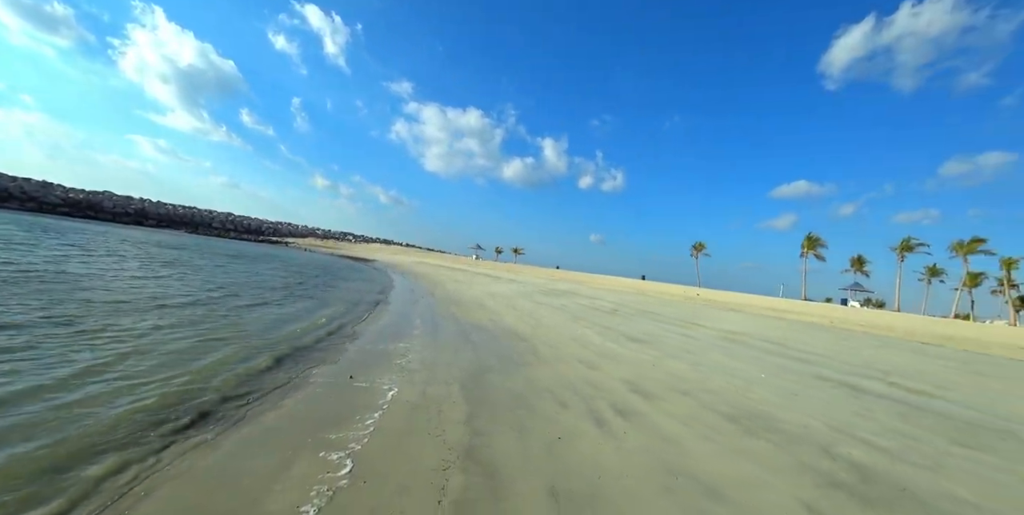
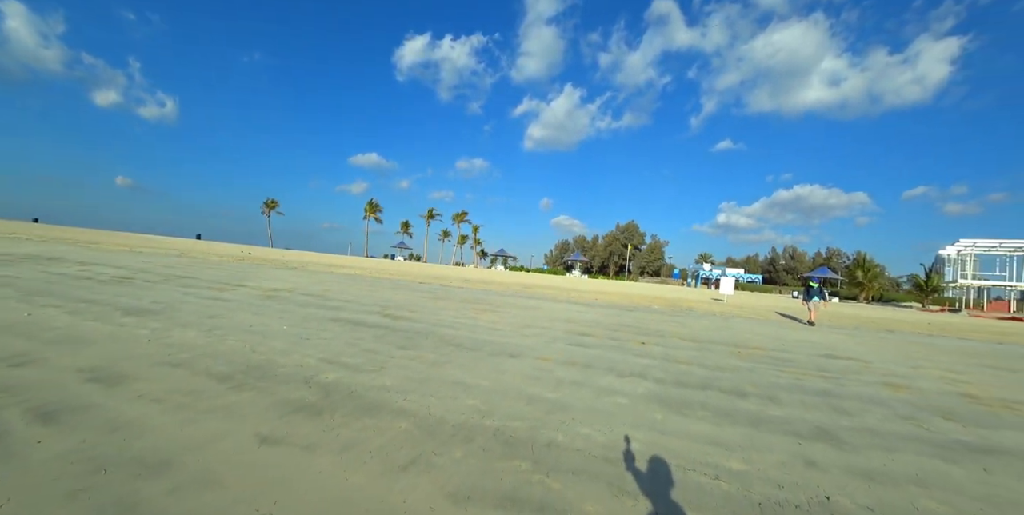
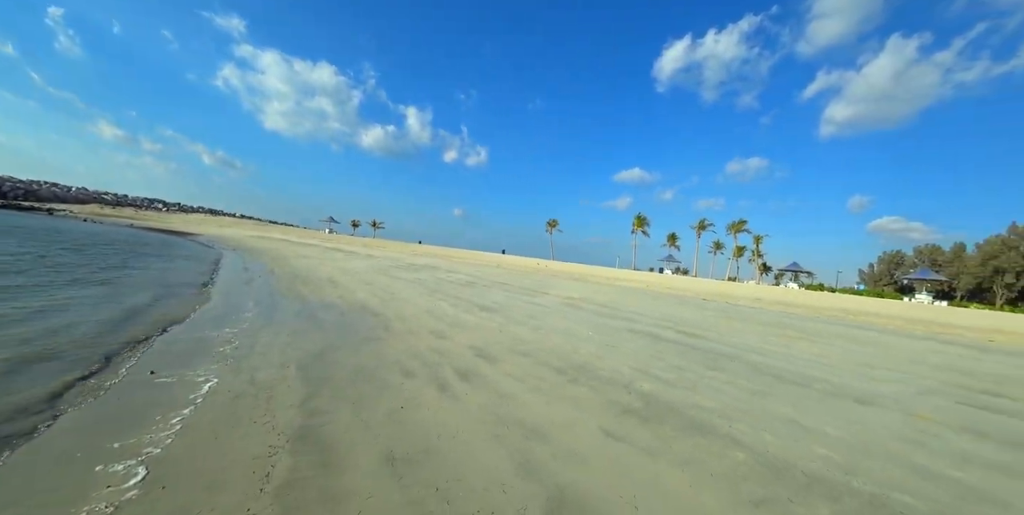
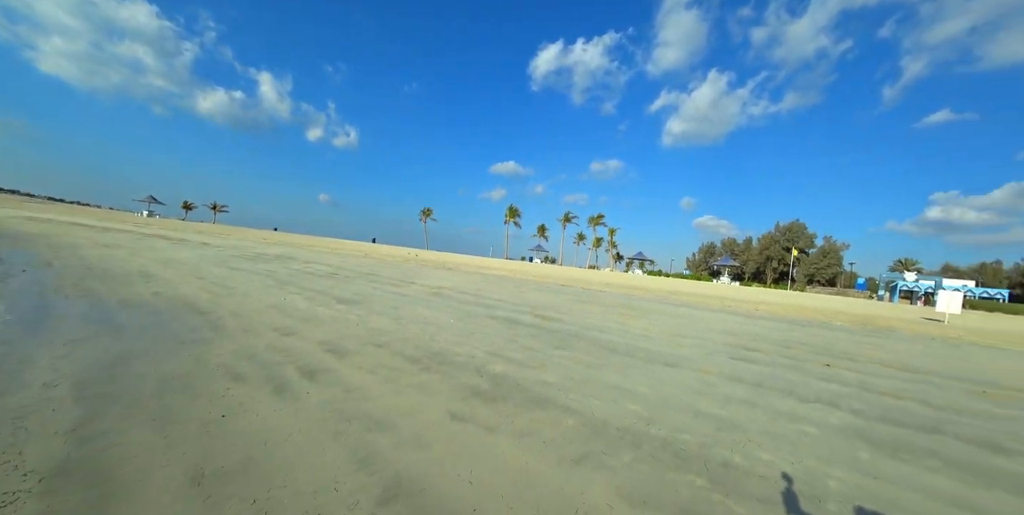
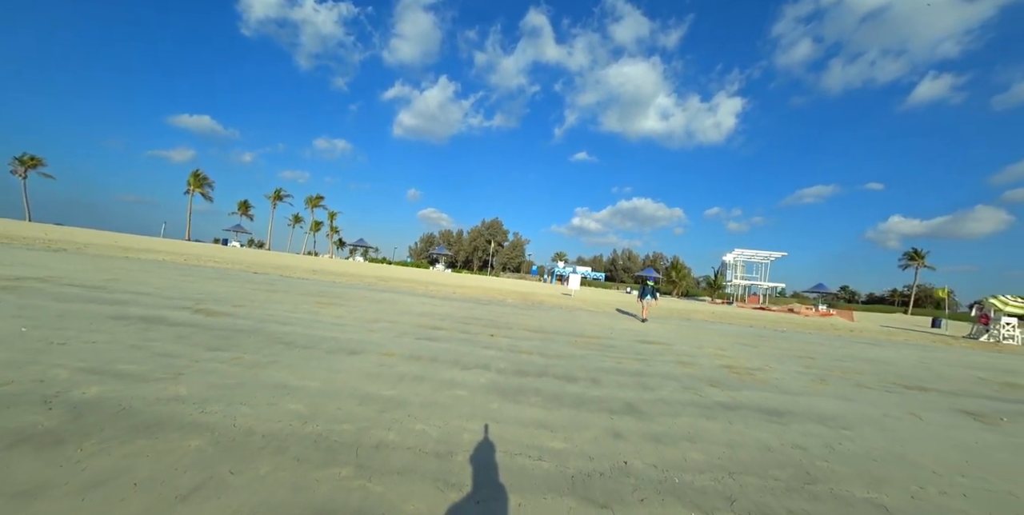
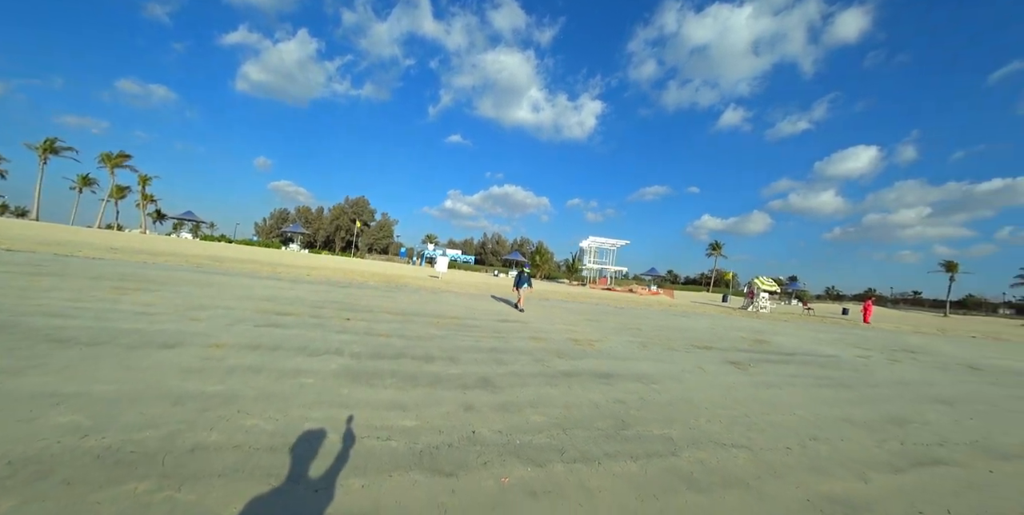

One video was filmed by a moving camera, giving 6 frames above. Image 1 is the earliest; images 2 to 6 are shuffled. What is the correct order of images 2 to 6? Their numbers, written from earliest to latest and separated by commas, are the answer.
3, 4, 2, 5, 6
